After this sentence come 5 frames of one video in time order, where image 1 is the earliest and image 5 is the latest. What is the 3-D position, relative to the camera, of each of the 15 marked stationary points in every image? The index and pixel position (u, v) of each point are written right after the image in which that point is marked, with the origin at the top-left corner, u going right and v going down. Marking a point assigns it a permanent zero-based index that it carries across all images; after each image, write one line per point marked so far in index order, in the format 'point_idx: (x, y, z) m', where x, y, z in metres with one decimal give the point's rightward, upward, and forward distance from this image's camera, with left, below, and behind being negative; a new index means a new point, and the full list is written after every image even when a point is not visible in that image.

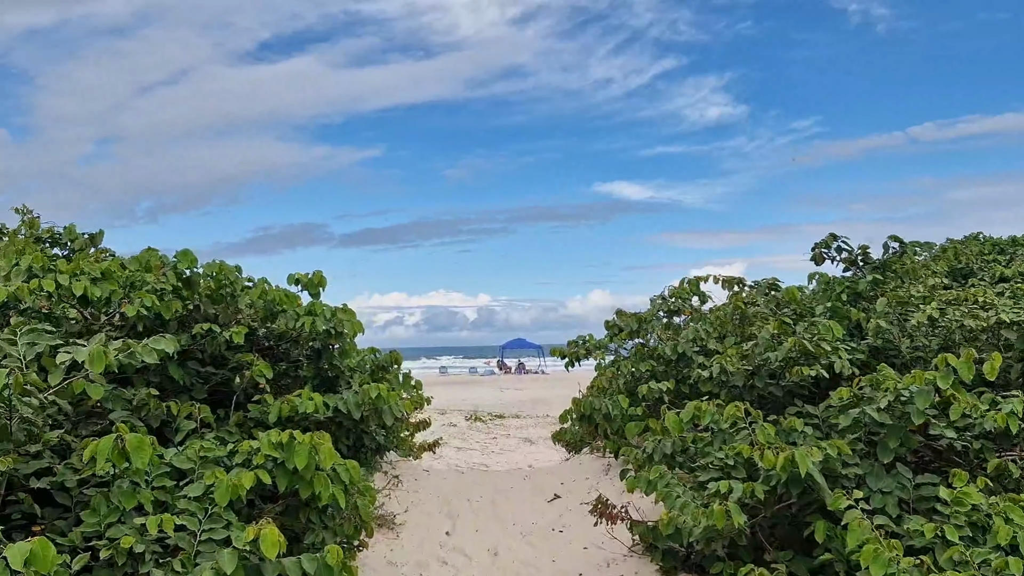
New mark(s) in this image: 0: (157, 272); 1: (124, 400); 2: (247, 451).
0: (-2.1, +0.1, +4.2) m
1: (-2.0, -0.6, +3.7) m
2: (-1.3, -0.8, +3.4) m
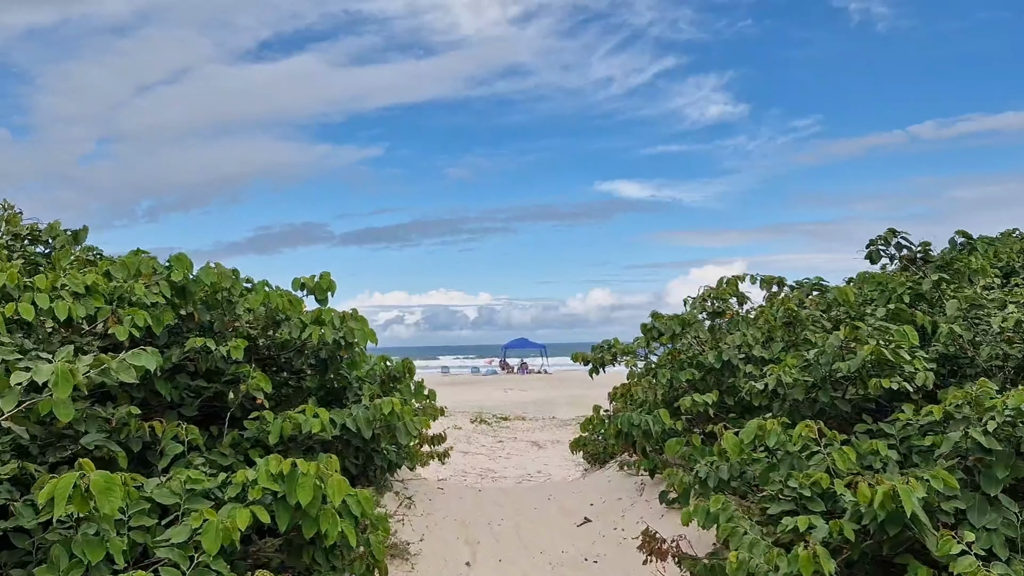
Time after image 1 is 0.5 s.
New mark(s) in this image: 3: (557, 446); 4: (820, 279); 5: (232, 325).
0: (-1.9, +0.1, +3.7) m
1: (-1.9, -0.6, +3.2) m
2: (-1.1, -0.8, +2.9) m
3: (+1.2, -4.2, +18.5) m
4: (+2.5, +0.1, +5.7) m
5: (-1.6, -0.2, +4.0) m
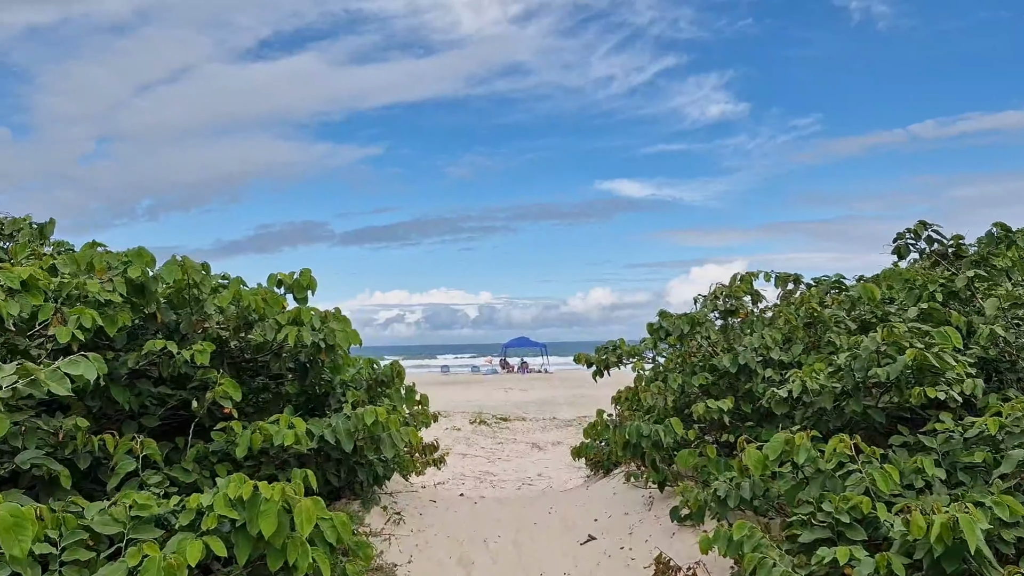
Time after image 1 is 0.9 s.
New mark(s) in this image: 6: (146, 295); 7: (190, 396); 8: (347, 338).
0: (-1.9, +0.1, +3.3) m
1: (-1.9, -0.6, +2.8) m
2: (-1.1, -0.8, +2.5) m
3: (+1.2, -4.1, +18.1) m
4: (+2.5, +0.1, +5.4) m
5: (-1.6, -0.2, +3.6) m
6: (-1.8, 0.0, +3.4) m
7: (-1.6, -0.5, +3.5) m
8: (-0.9, -0.3, +3.8) m
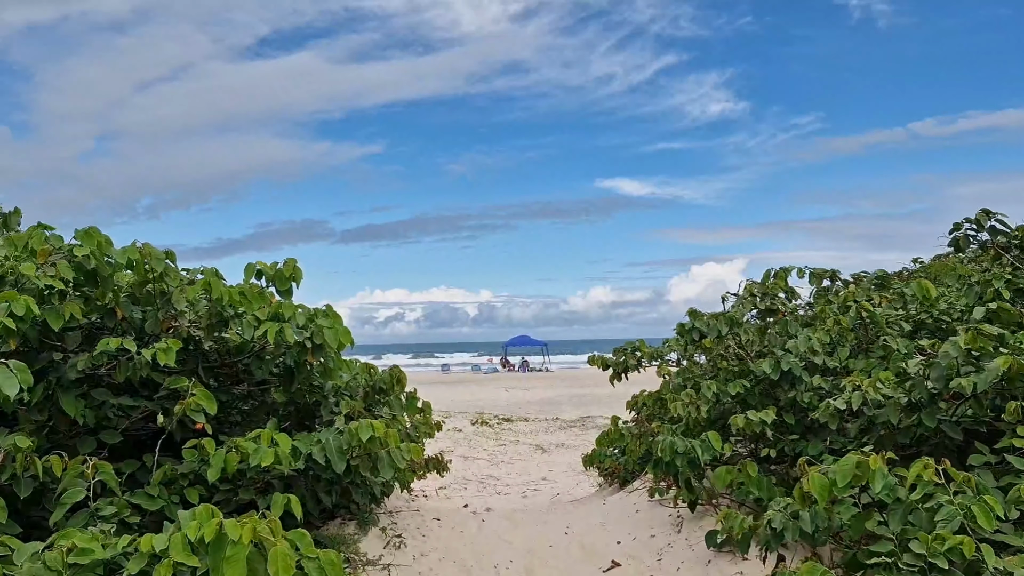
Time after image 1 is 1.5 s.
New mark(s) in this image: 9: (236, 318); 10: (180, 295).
0: (-1.8, +0.1, +2.8) m
1: (-1.8, -0.6, +2.3) m
2: (-1.0, -0.8, +2.0) m
3: (+1.3, -4.1, +17.6) m
4: (+2.6, +0.1, +4.9) m
5: (-1.5, -0.2, +3.2) m
6: (-1.7, 0.0, +2.9) m
7: (-1.5, -0.5, +3.0) m
8: (-0.8, -0.2, +3.3) m
9: (-1.2, -0.1, +3.2) m
10: (-1.4, 0.0, +3.1) m
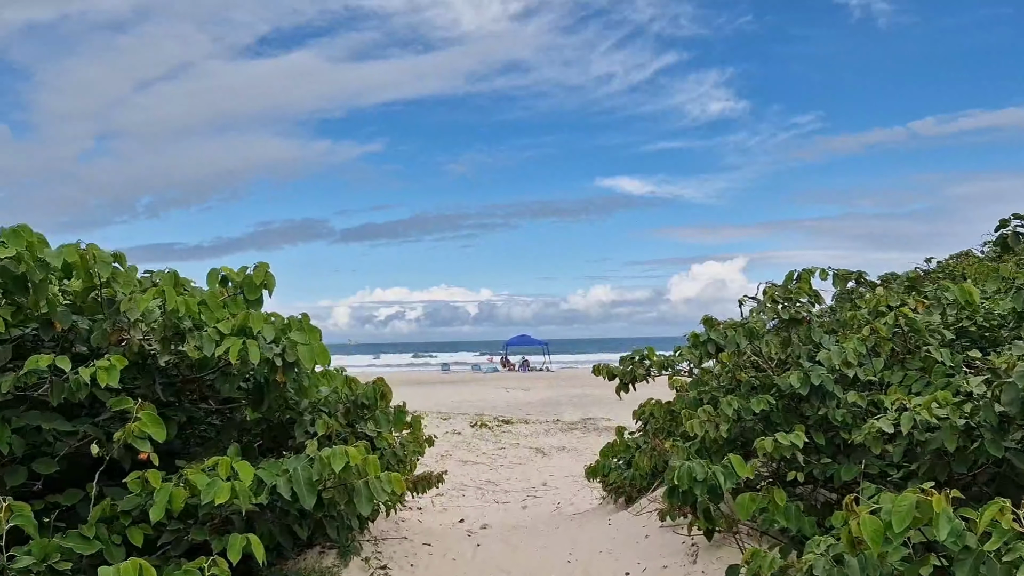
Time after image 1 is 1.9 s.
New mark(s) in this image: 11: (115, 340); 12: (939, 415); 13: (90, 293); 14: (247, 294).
0: (-1.8, +0.1, +2.4) m
1: (-1.8, -0.6, +1.9) m
2: (-1.1, -0.8, +1.6) m
3: (+1.2, -4.1, +17.2) m
4: (+2.6, +0.1, +4.5) m
5: (-1.5, -0.2, +2.8) m
6: (-1.7, 0.0, +2.5) m
7: (-1.5, -0.5, +2.6) m
8: (-0.8, -0.3, +2.9) m
9: (-1.3, -0.2, +2.8) m
10: (-1.5, -0.1, +2.7) m
11: (-1.6, -0.2, +2.7) m
12: (+1.6, -0.5, +2.7) m
13: (-1.6, 0.0, +2.7) m
14: (-1.1, 0.0, +3.0) m
